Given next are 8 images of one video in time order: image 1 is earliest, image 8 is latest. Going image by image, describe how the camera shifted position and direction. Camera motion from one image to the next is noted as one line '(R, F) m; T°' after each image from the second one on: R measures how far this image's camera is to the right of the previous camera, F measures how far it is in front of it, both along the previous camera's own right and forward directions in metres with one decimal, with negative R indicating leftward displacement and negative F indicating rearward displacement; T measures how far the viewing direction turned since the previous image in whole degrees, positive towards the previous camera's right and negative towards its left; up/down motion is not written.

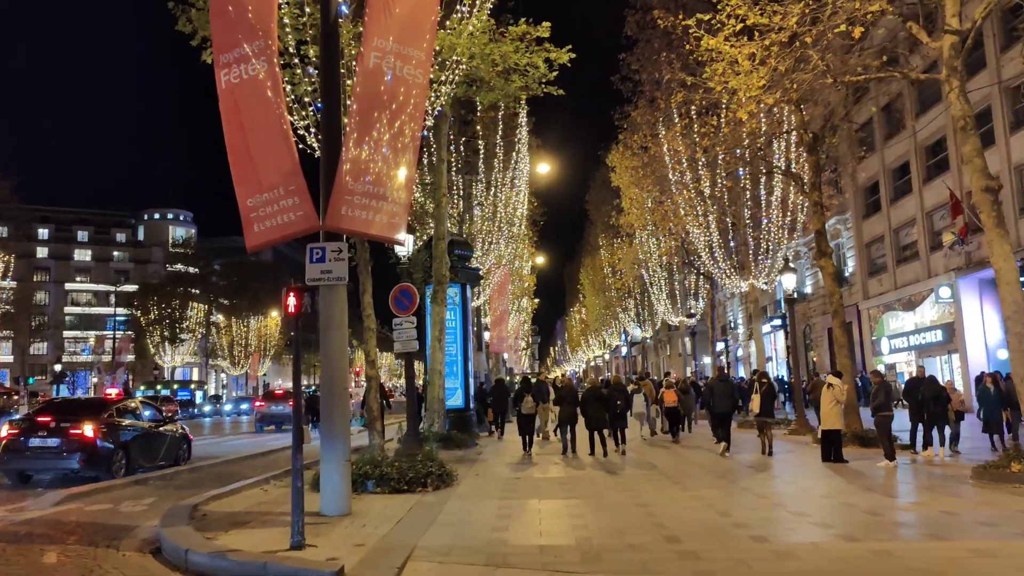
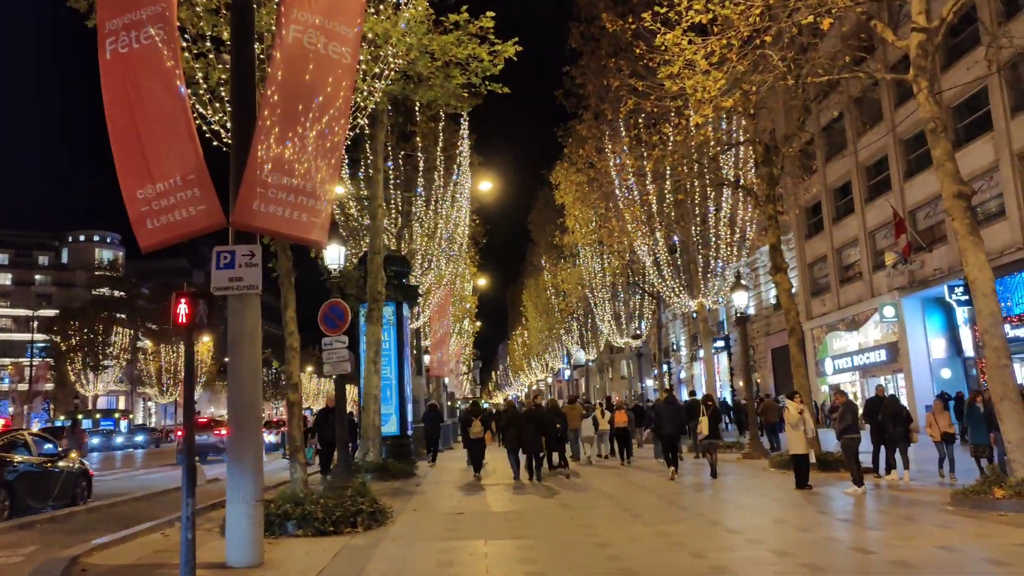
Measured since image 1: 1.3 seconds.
(0.0, +1.2) m; +4°
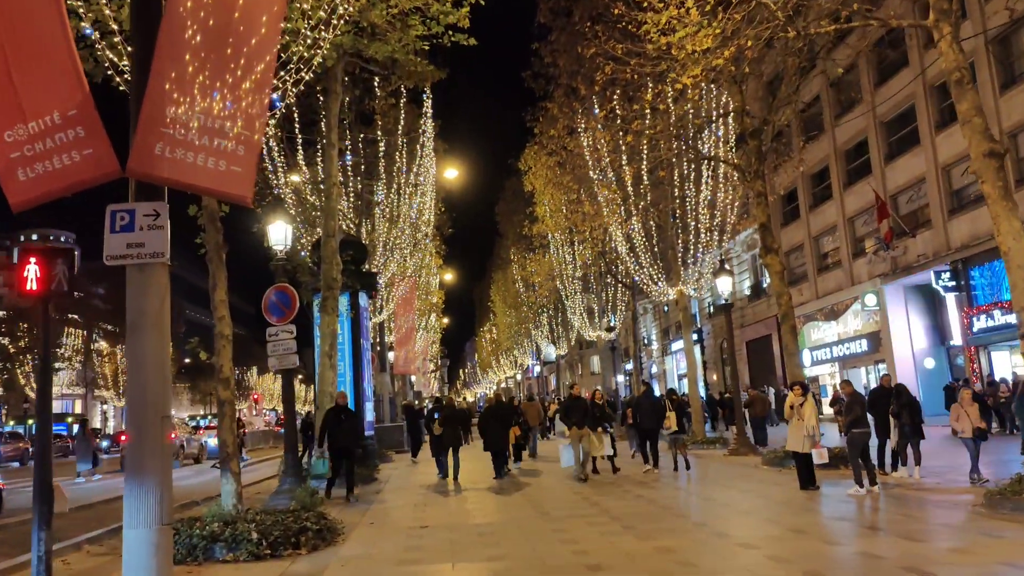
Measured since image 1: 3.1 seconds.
(0.0, +1.5) m; +2°
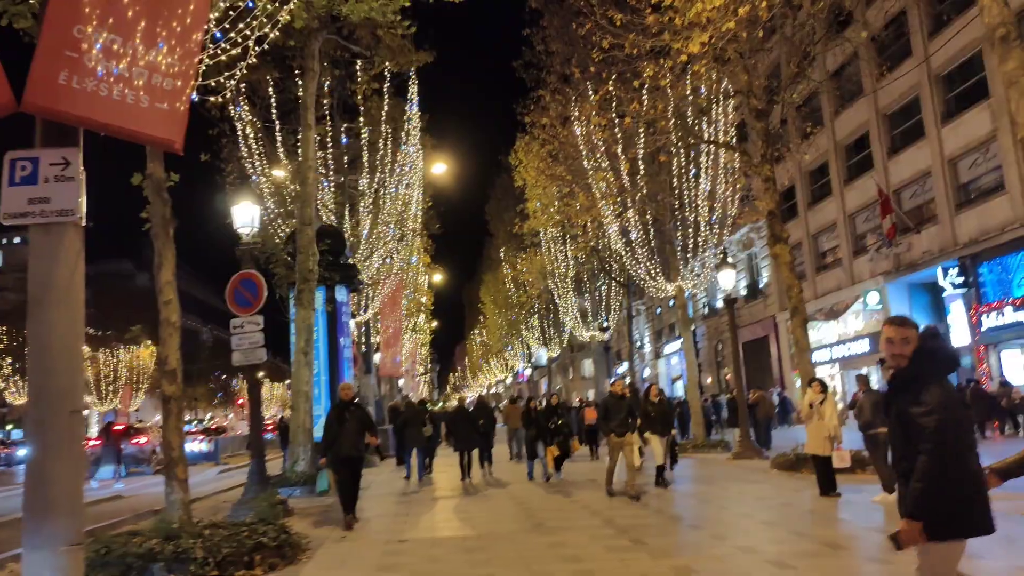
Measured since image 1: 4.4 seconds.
(0.0, +1.1) m; +1°
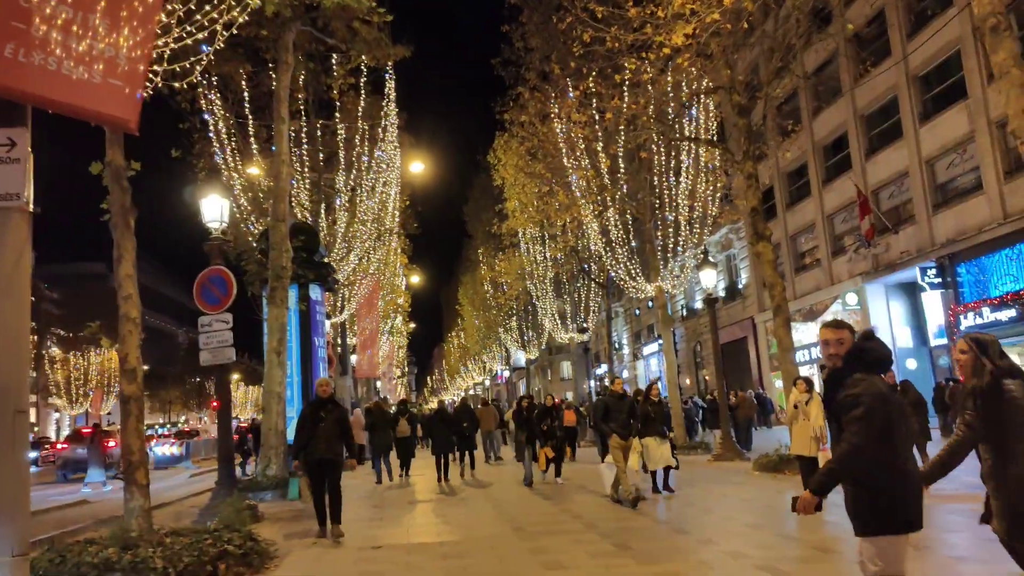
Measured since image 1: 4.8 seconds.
(0.0, +0.3) m; +1°
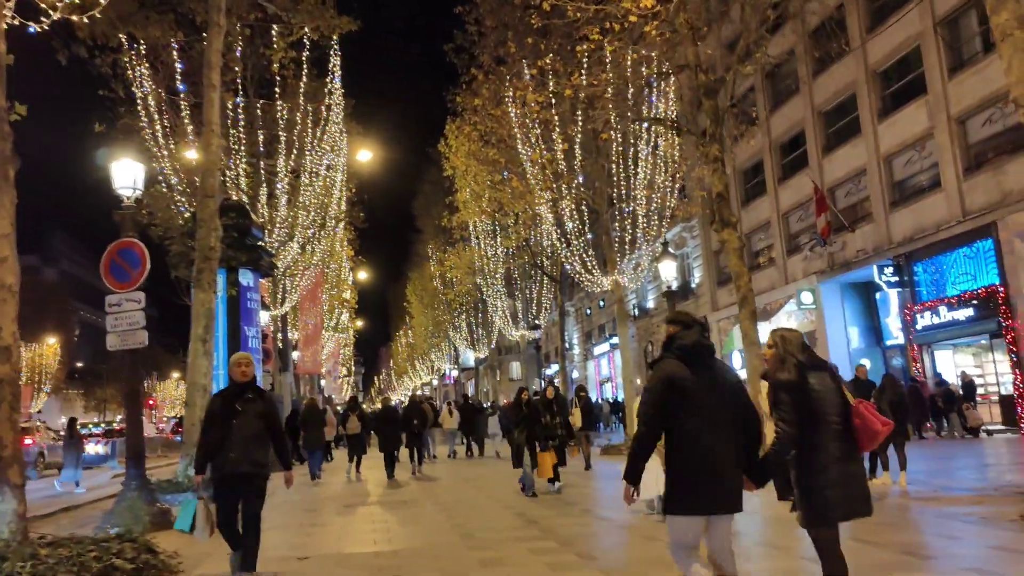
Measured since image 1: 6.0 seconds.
(0.0, +1.0) m; +3°
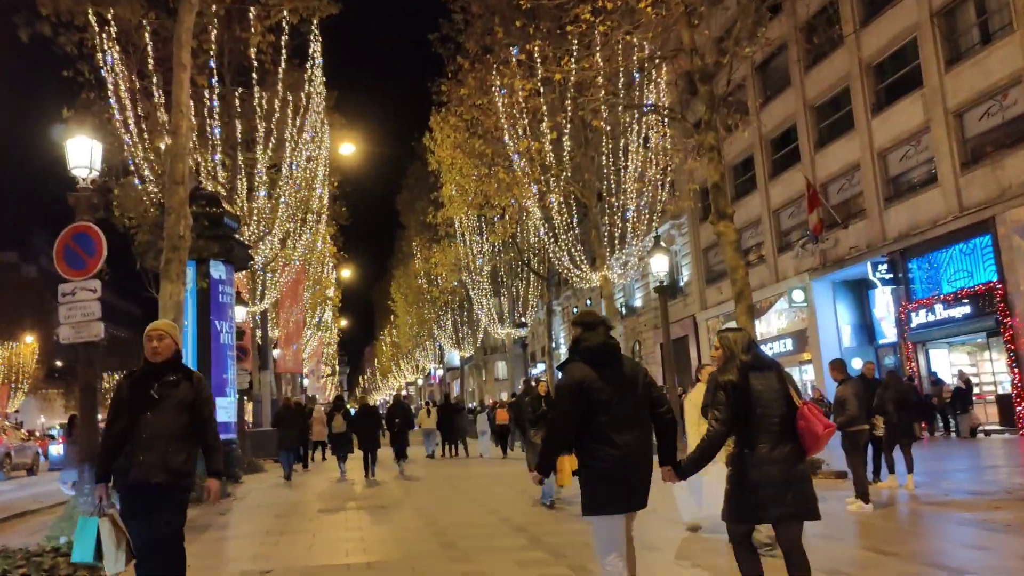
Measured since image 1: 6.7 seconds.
(0.0, +0.6) m; +1°
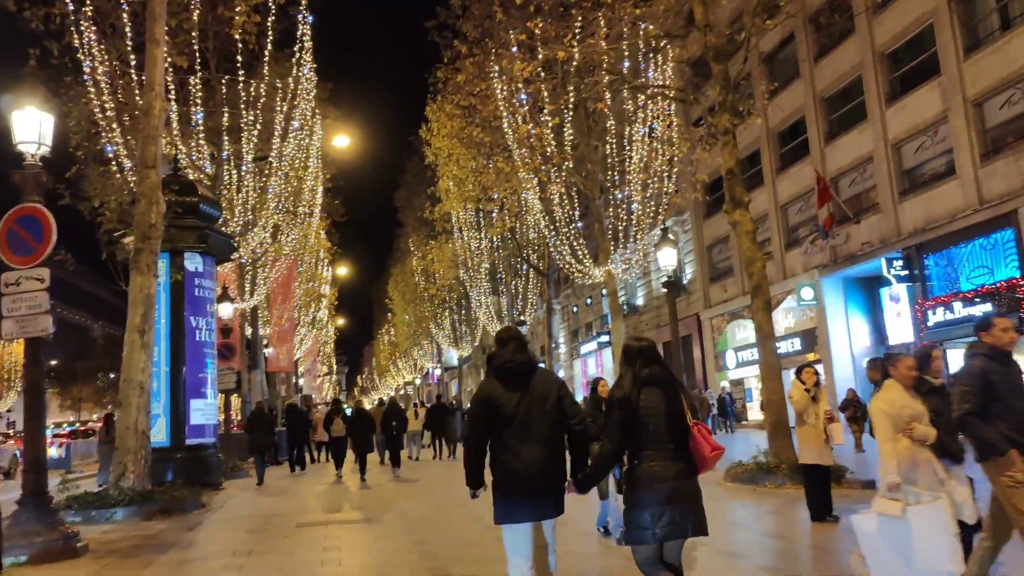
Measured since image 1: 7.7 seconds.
(0.0, +0.9) m; 0°
